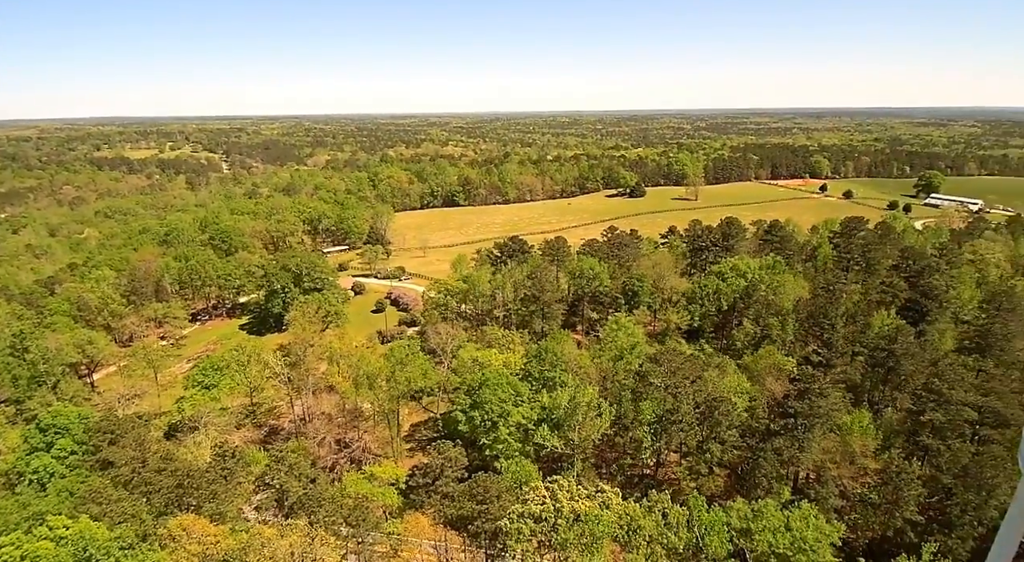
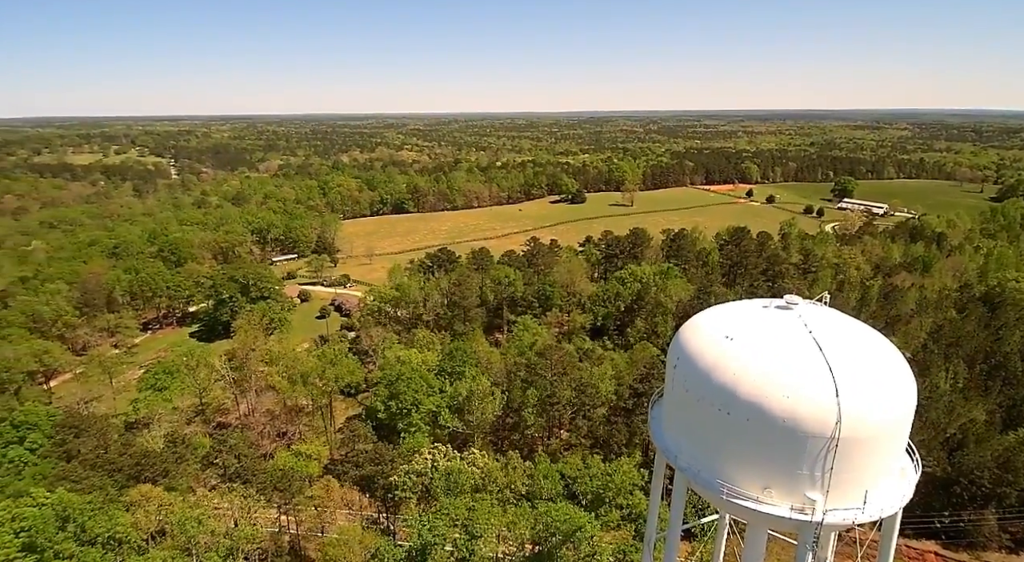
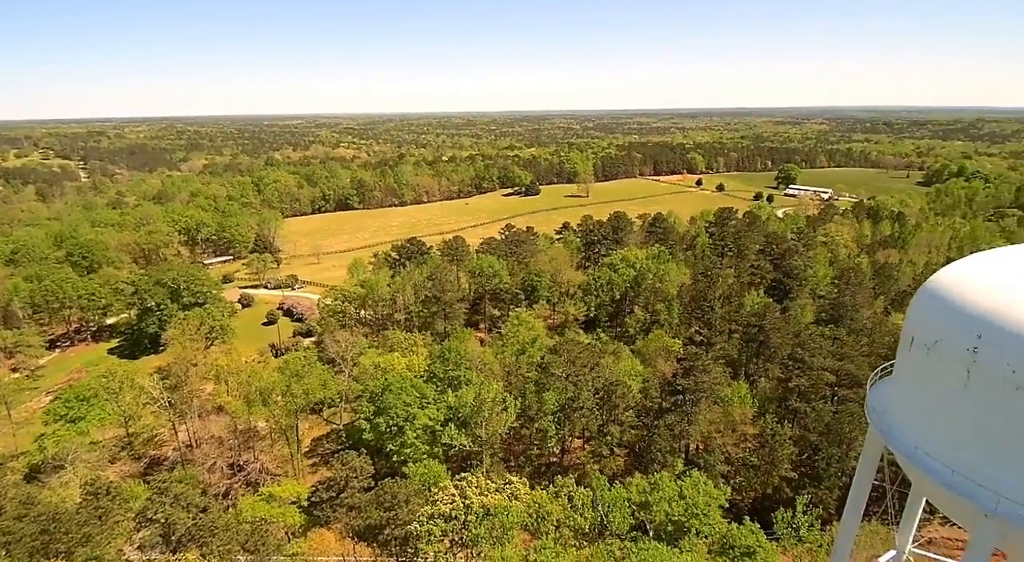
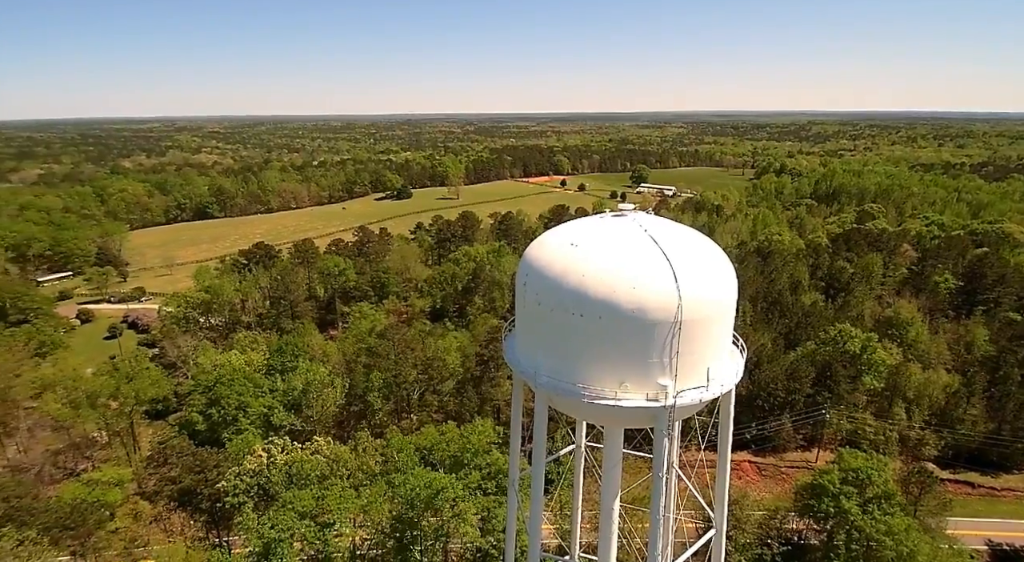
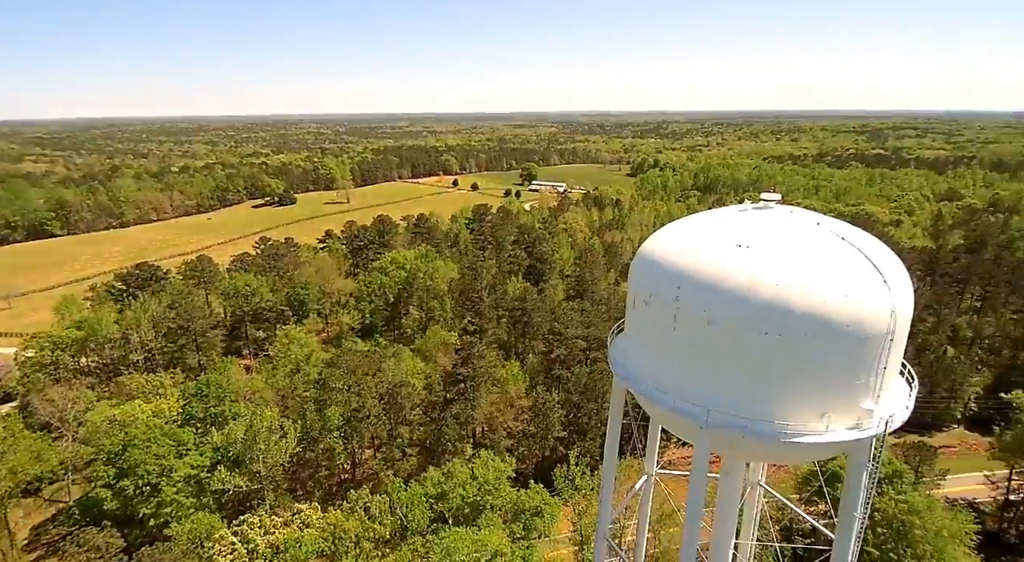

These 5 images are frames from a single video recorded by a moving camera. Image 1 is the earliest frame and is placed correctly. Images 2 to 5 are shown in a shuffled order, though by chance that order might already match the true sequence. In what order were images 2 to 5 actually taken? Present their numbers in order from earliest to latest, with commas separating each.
3, 5, 4, 2
